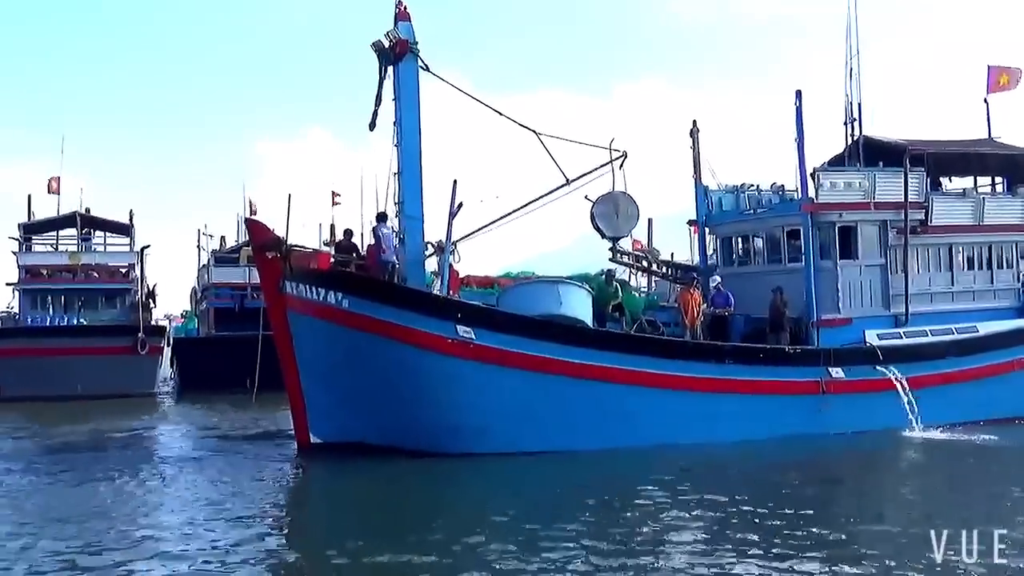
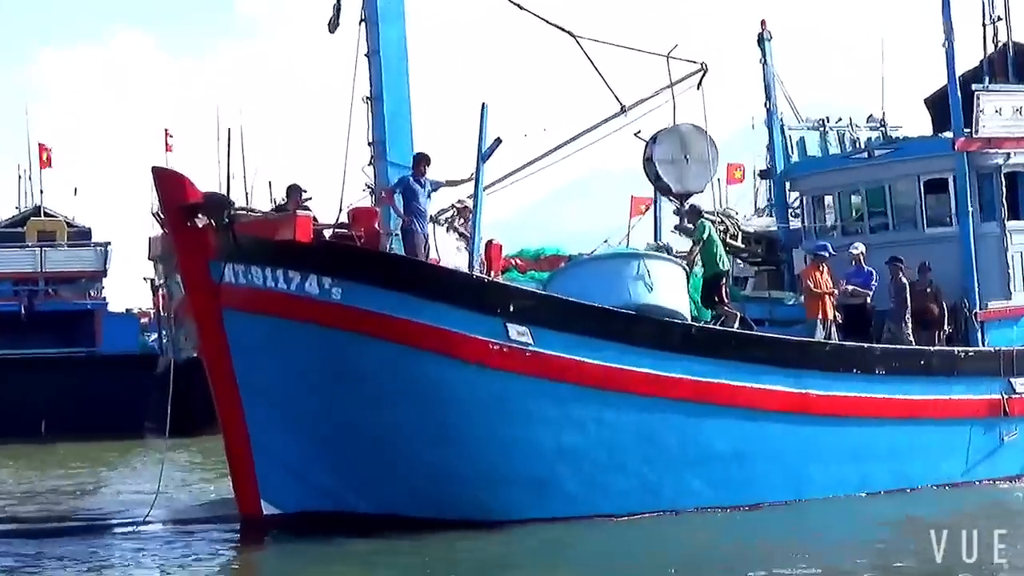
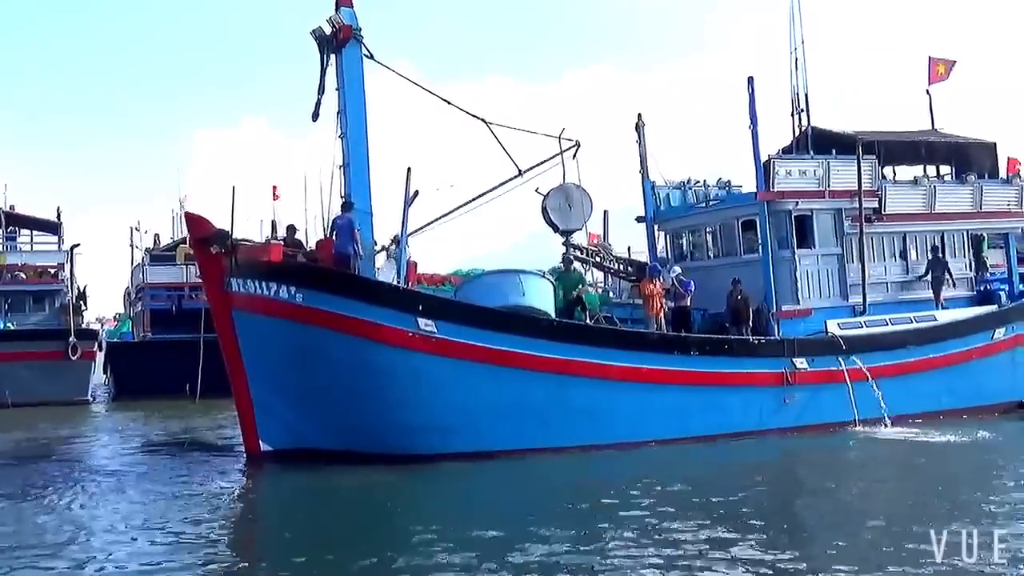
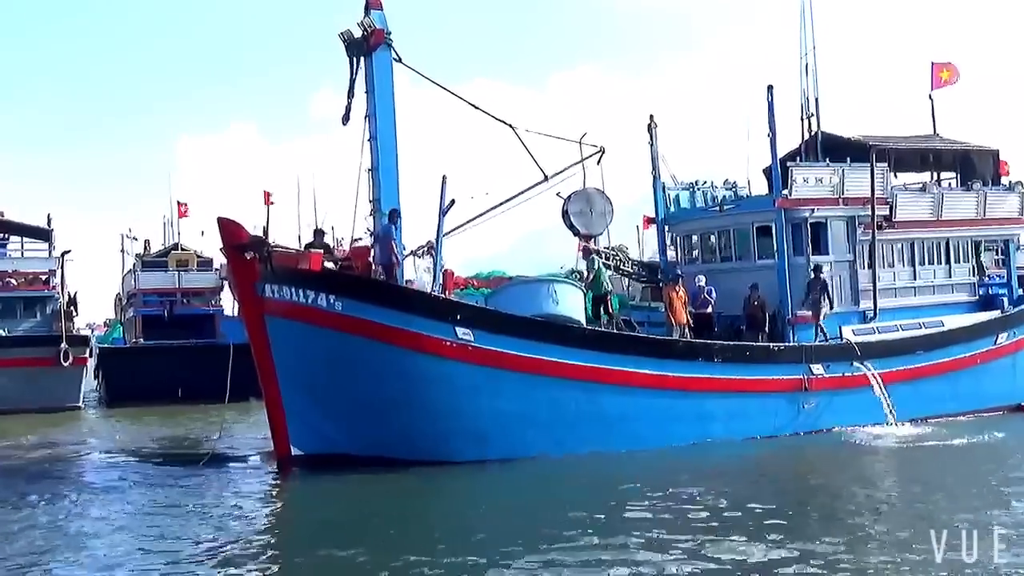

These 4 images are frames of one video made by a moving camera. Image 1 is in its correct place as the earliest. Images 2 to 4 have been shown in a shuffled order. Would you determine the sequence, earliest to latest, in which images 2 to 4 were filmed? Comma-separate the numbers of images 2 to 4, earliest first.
3, 4, 2
